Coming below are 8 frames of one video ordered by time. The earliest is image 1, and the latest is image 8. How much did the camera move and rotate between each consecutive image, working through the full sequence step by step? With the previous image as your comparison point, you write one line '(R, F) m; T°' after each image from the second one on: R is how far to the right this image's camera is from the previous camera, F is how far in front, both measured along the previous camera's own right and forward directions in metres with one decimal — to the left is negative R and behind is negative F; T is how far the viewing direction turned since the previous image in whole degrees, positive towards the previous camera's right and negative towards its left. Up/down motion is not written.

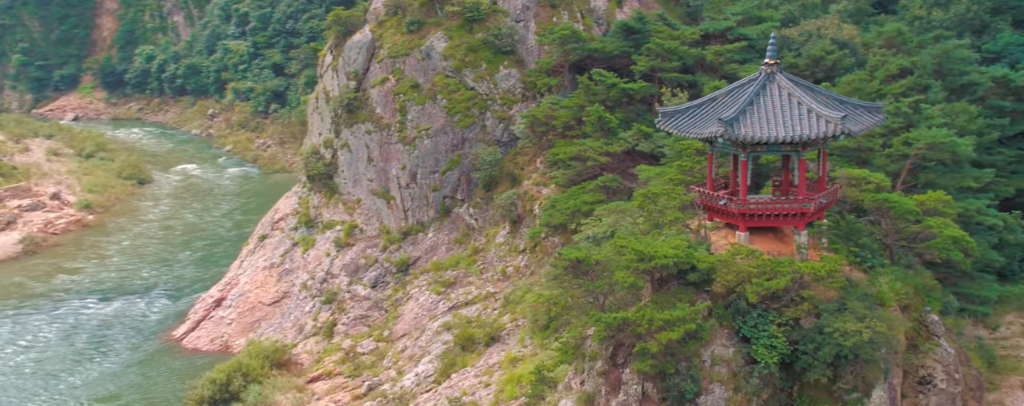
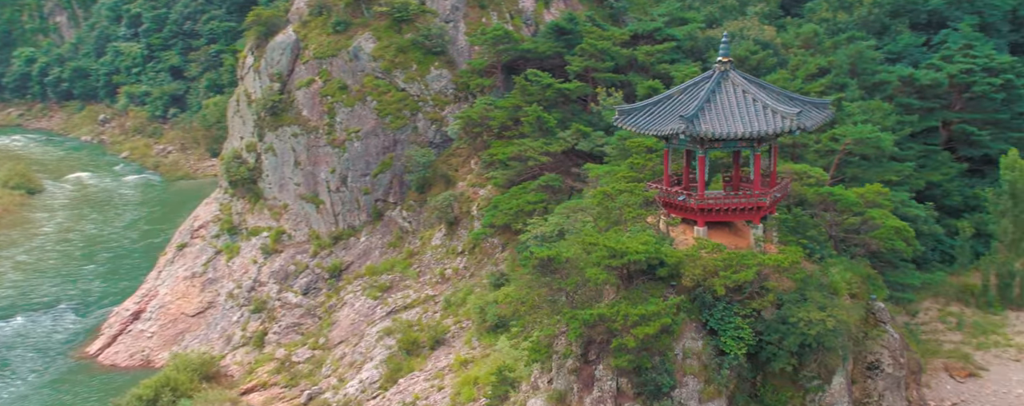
(-0.3, +0.1) m; +6°
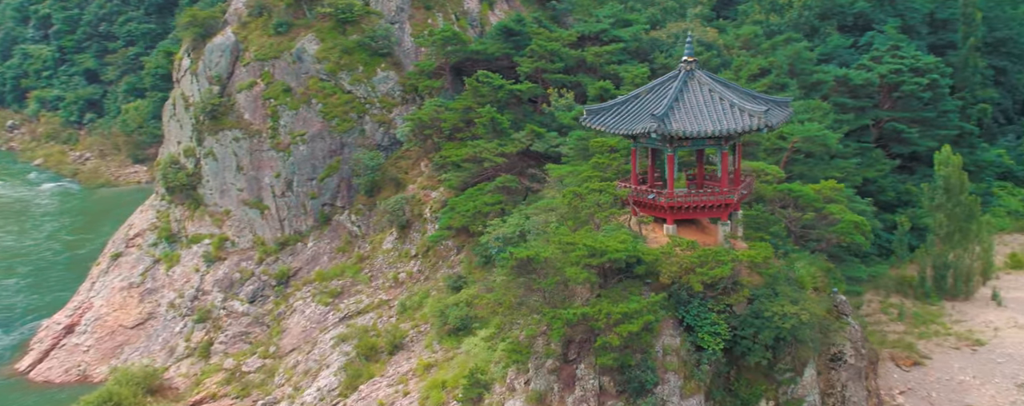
(-0.2, +0.1) m; +4°
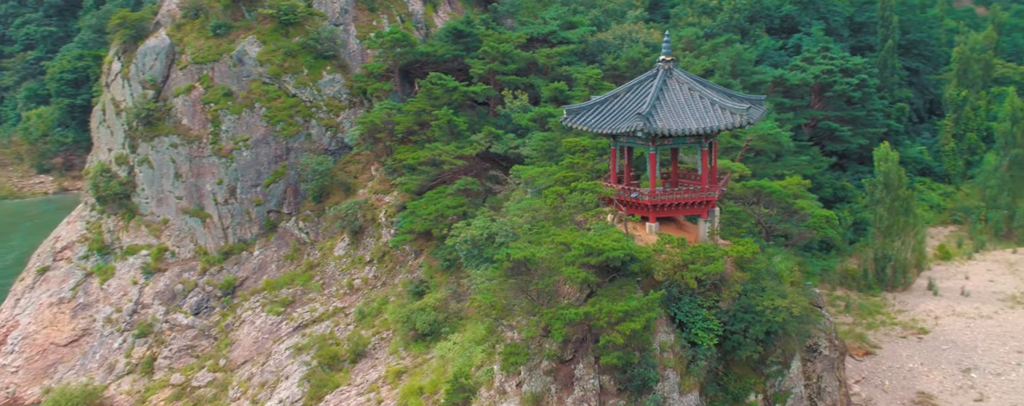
(-0.3, +0.1) m; +4°
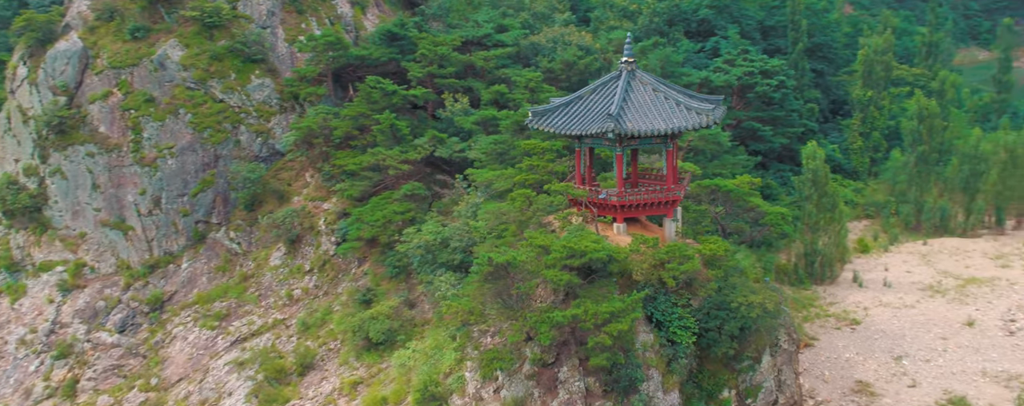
(-0.3, +0.1) m; +6°
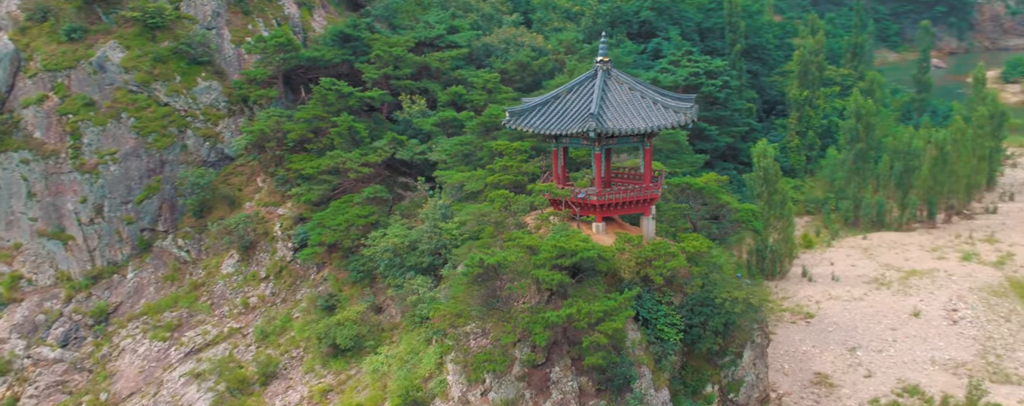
(-0.2, +0.1) m; +4°
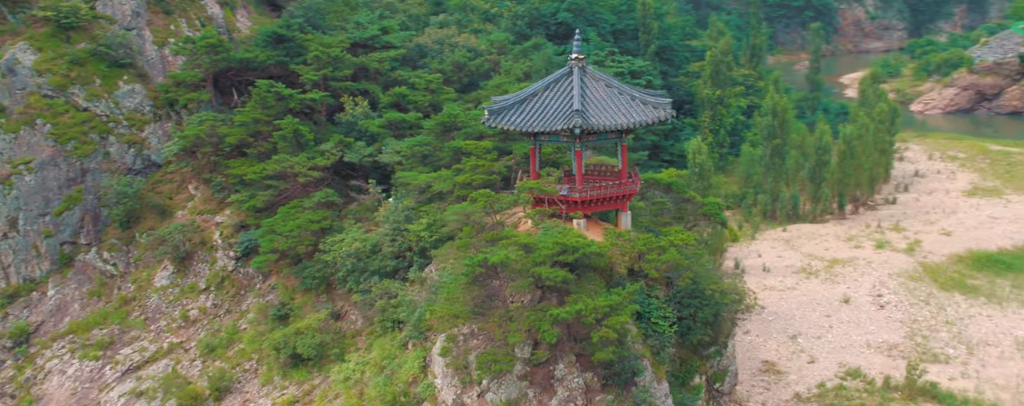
(-0.4, +0.1) m; +5°
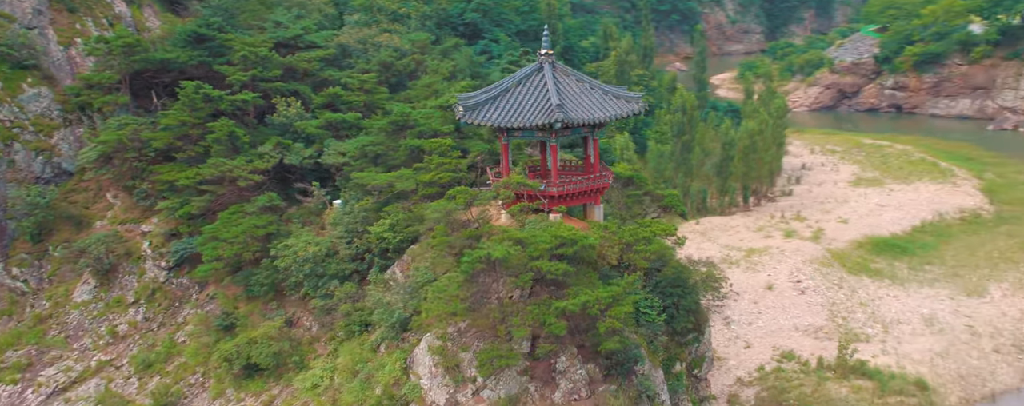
(-0.5, 0.0) m; +6°
